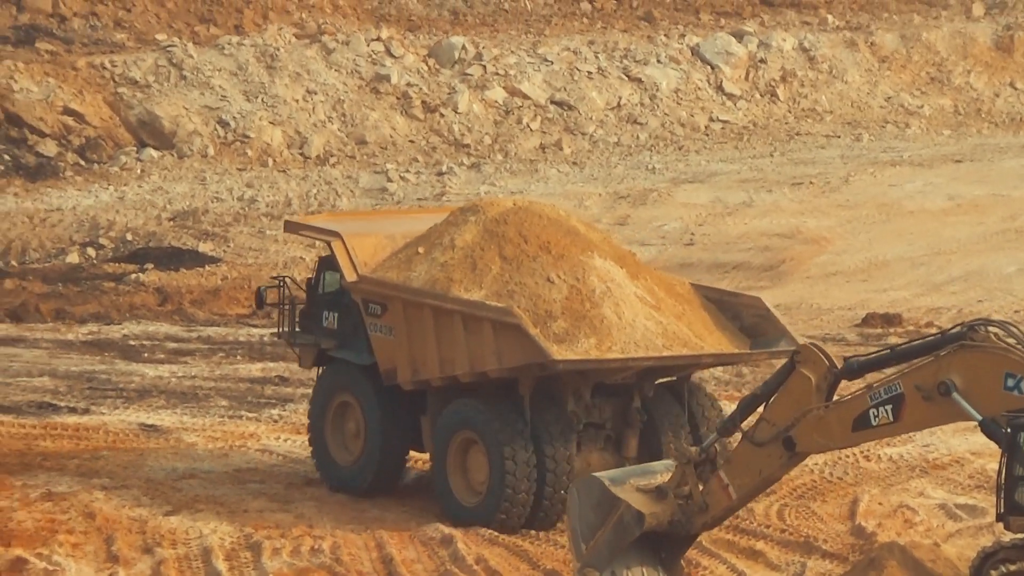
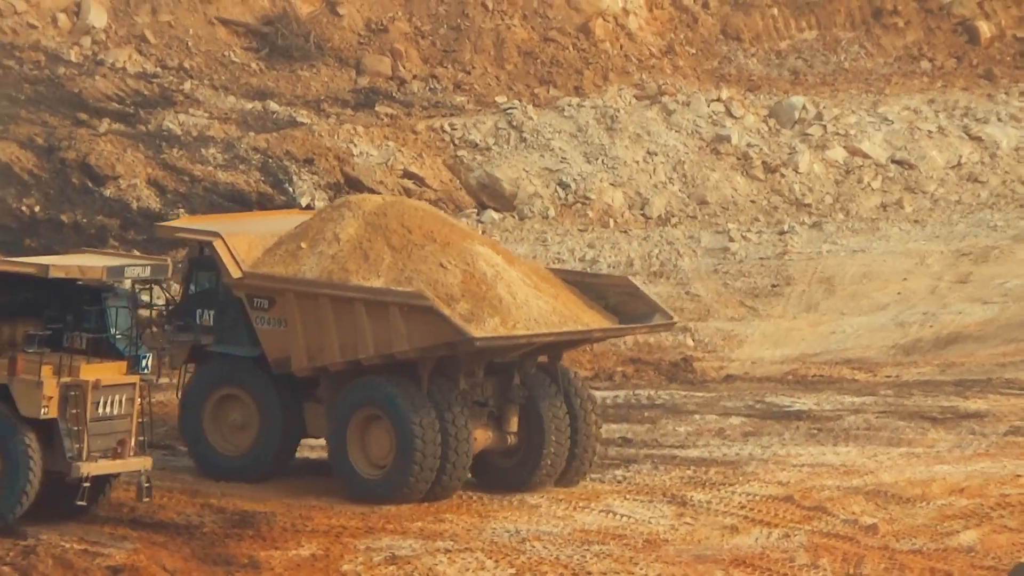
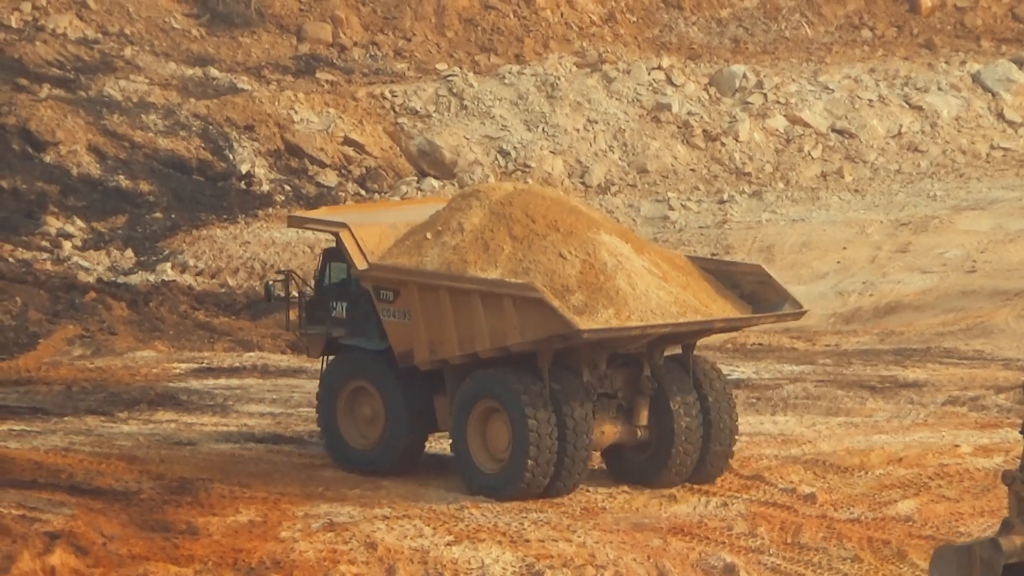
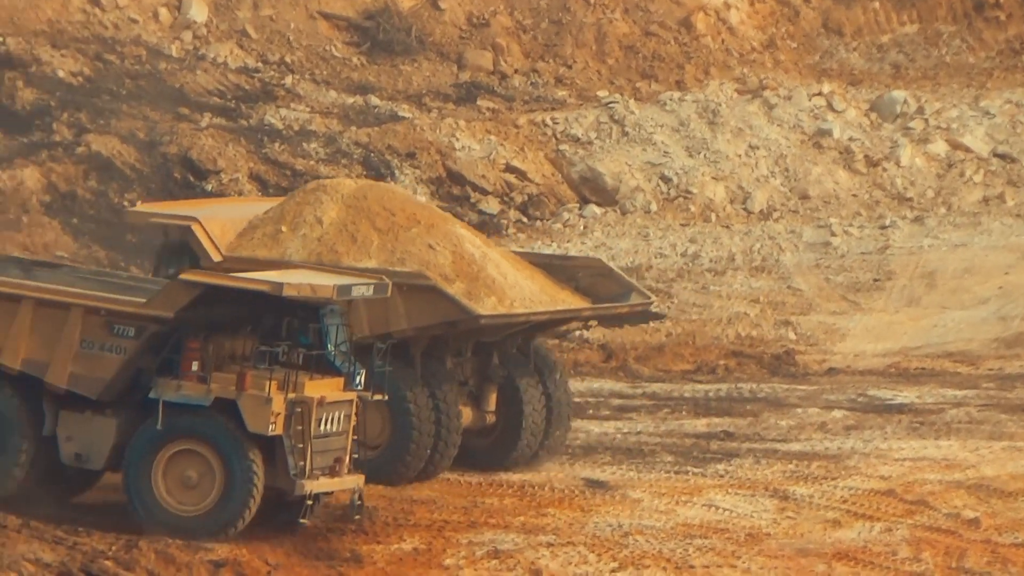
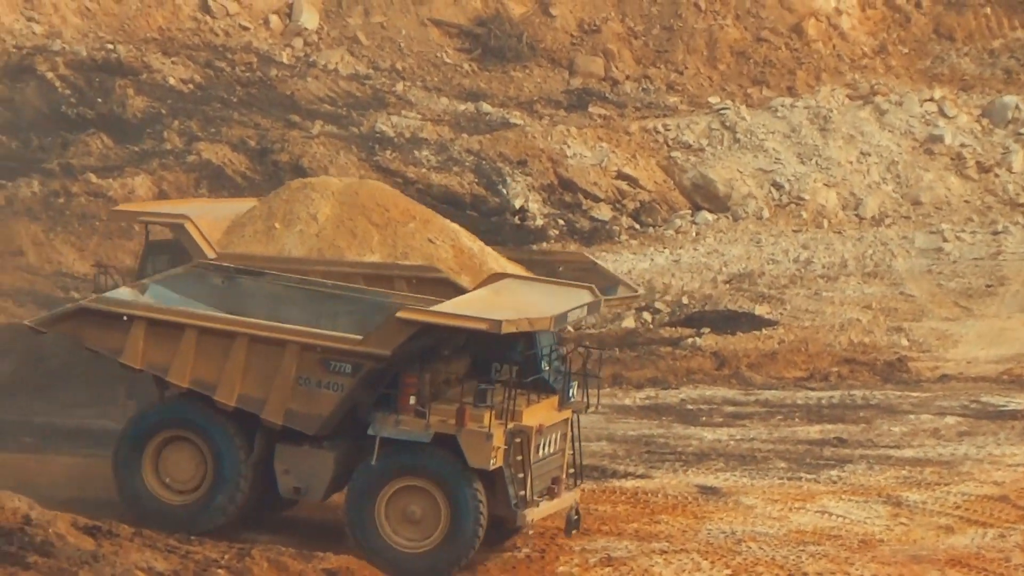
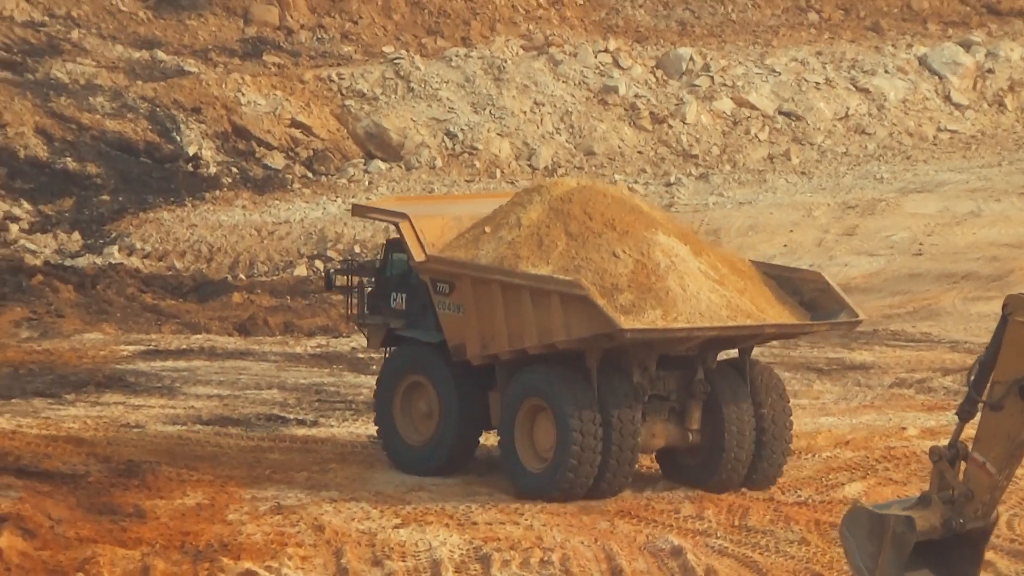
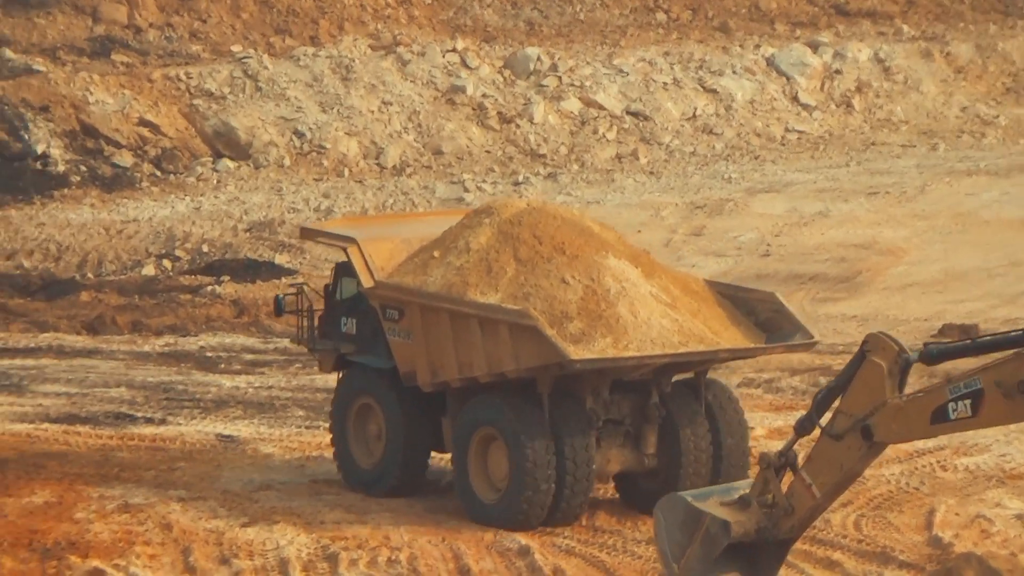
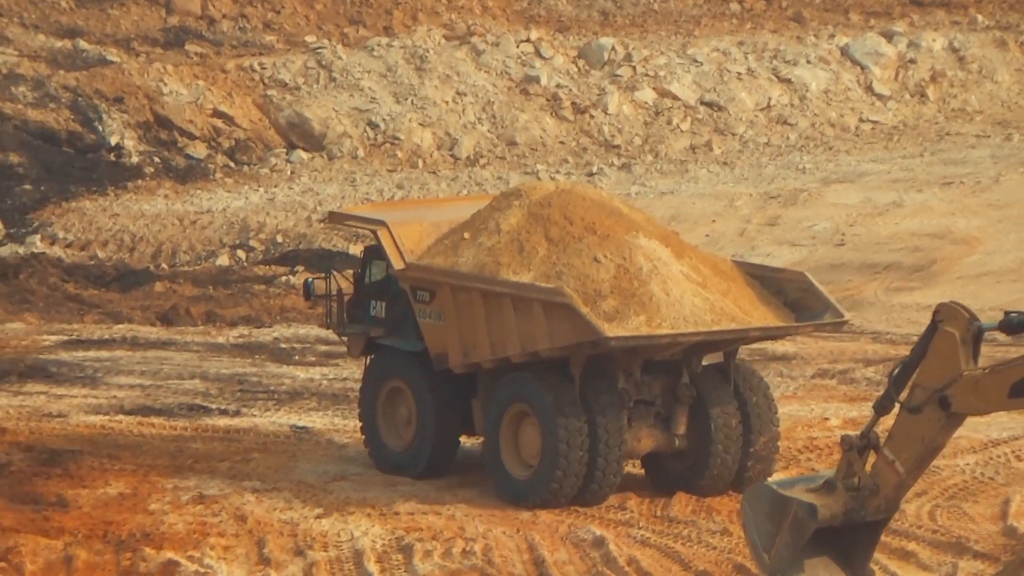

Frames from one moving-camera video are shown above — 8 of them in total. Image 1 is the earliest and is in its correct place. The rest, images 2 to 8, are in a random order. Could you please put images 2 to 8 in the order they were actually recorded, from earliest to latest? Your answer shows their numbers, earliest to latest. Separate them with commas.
7, 8, 6, 3, 2, 4, 5
